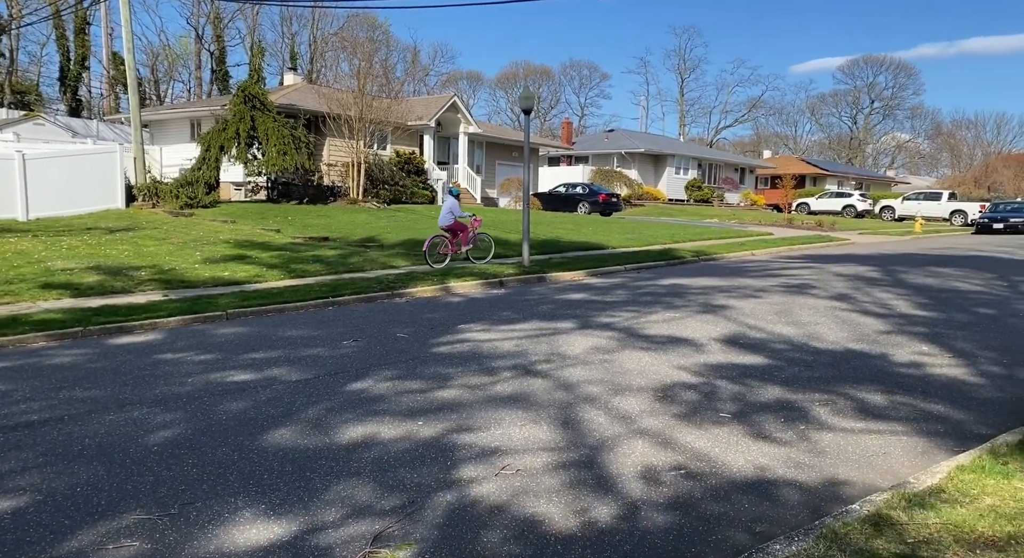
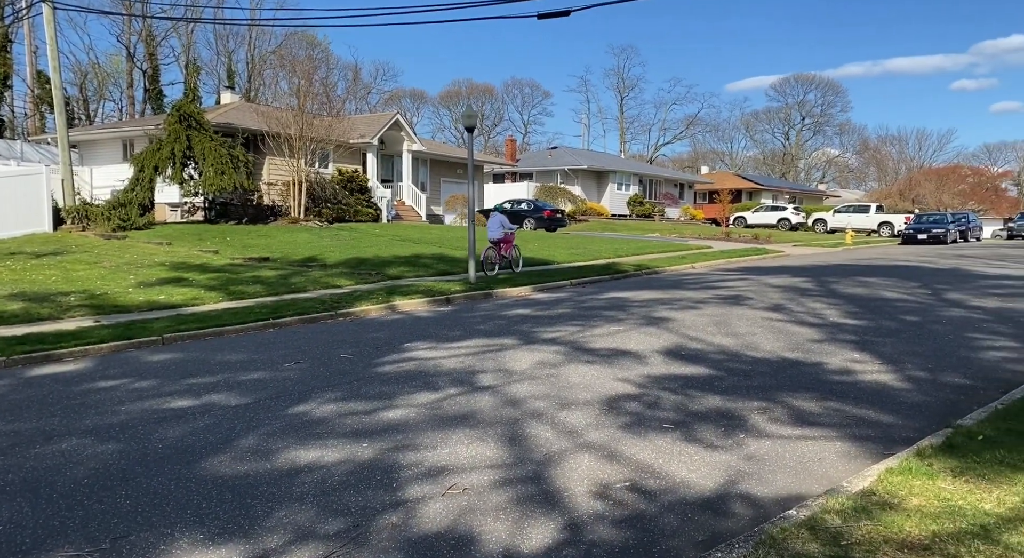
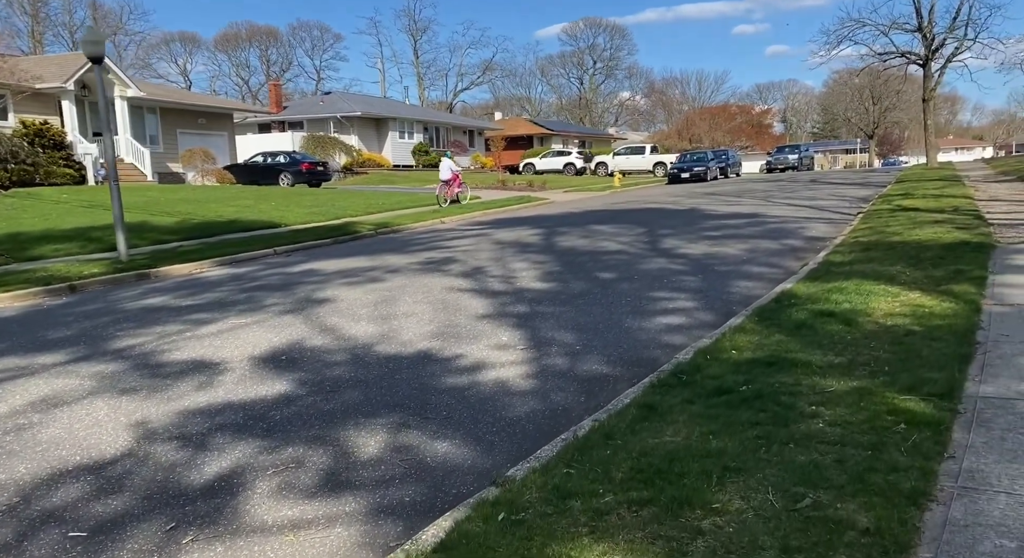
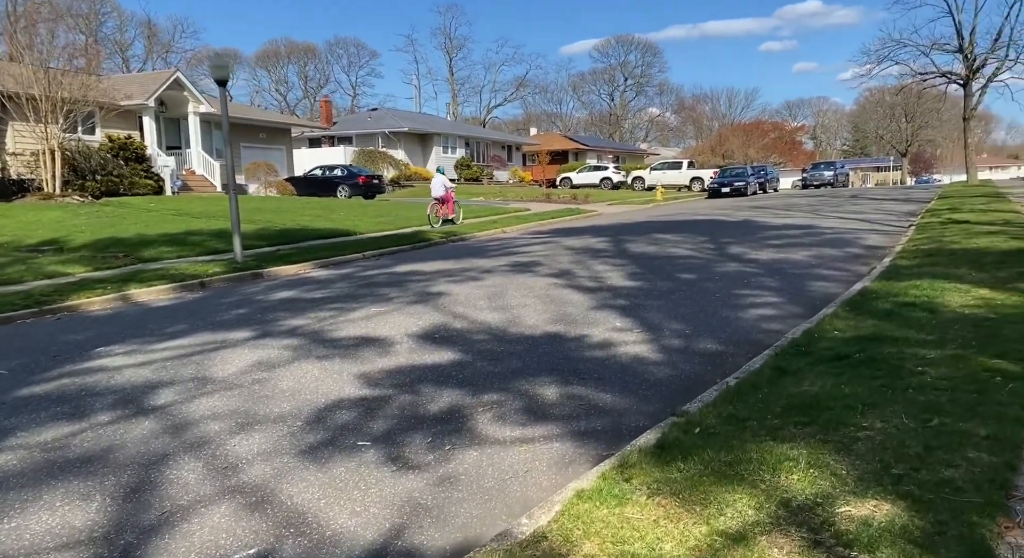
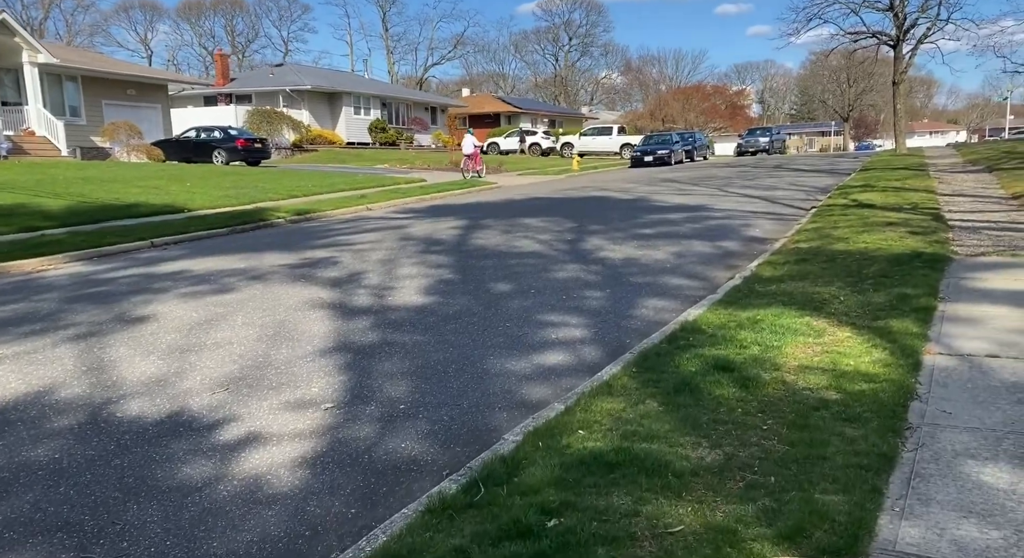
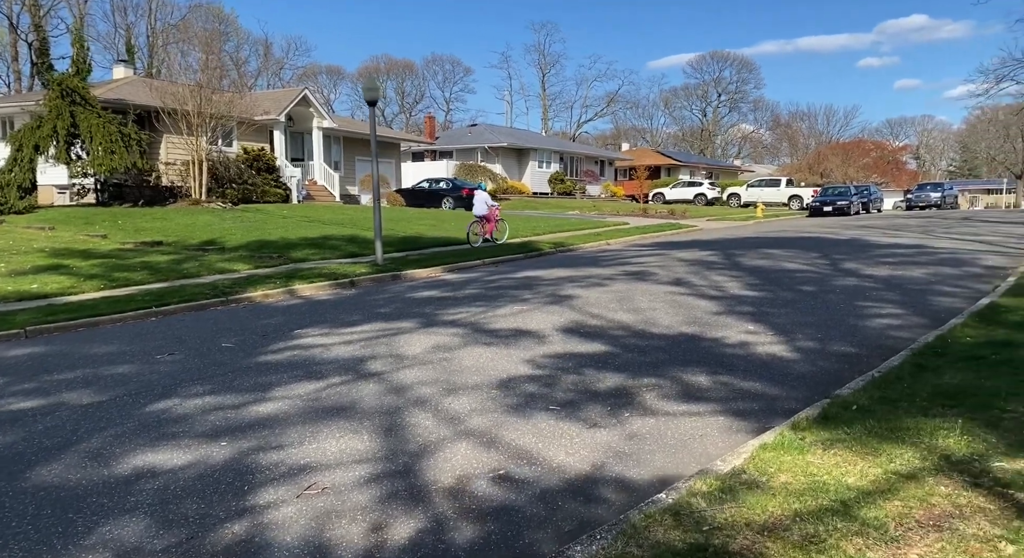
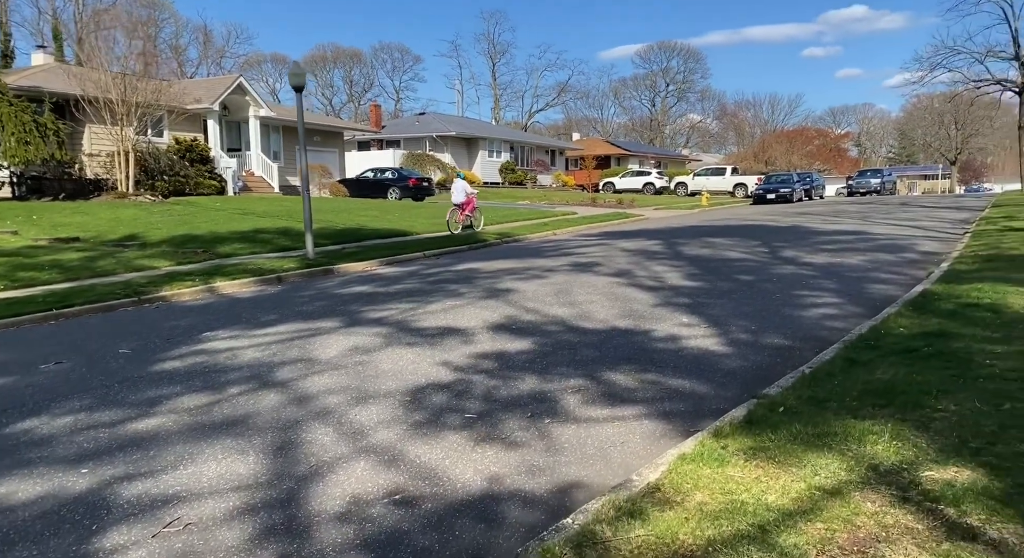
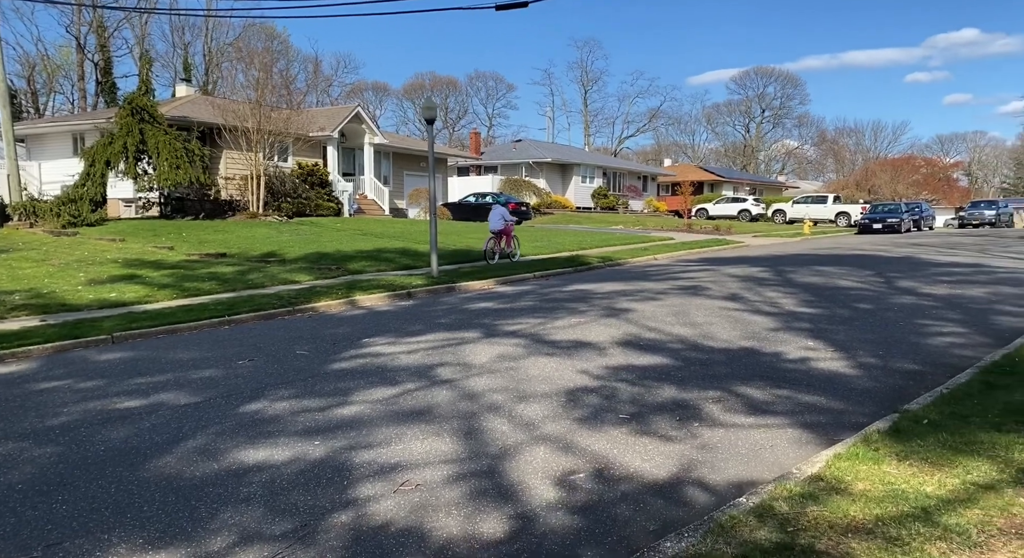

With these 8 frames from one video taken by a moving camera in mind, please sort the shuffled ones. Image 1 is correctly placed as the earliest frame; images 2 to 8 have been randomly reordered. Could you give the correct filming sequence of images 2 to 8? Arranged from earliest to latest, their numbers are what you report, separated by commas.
2, 8, 6, 7, 4, 3, 5
